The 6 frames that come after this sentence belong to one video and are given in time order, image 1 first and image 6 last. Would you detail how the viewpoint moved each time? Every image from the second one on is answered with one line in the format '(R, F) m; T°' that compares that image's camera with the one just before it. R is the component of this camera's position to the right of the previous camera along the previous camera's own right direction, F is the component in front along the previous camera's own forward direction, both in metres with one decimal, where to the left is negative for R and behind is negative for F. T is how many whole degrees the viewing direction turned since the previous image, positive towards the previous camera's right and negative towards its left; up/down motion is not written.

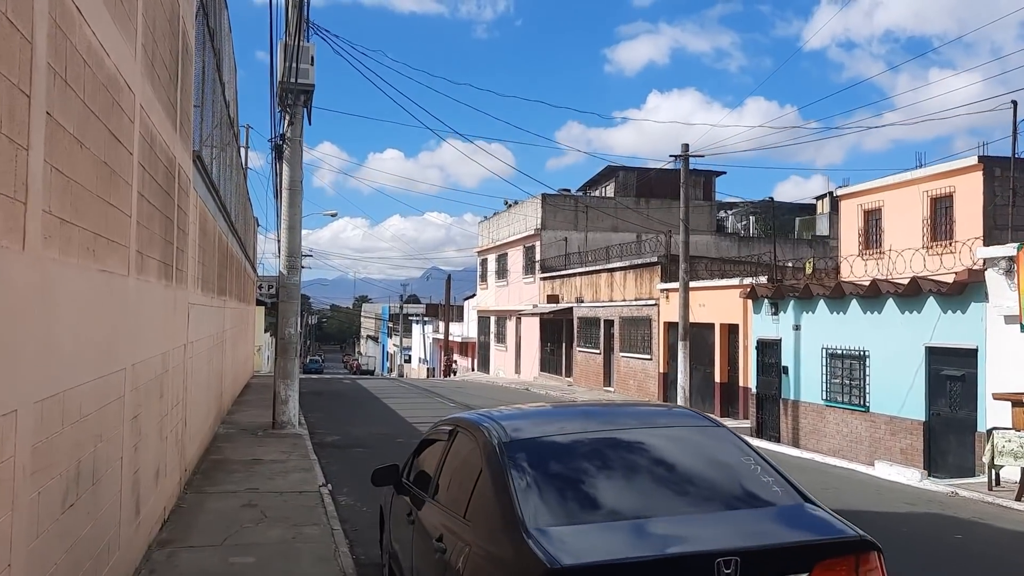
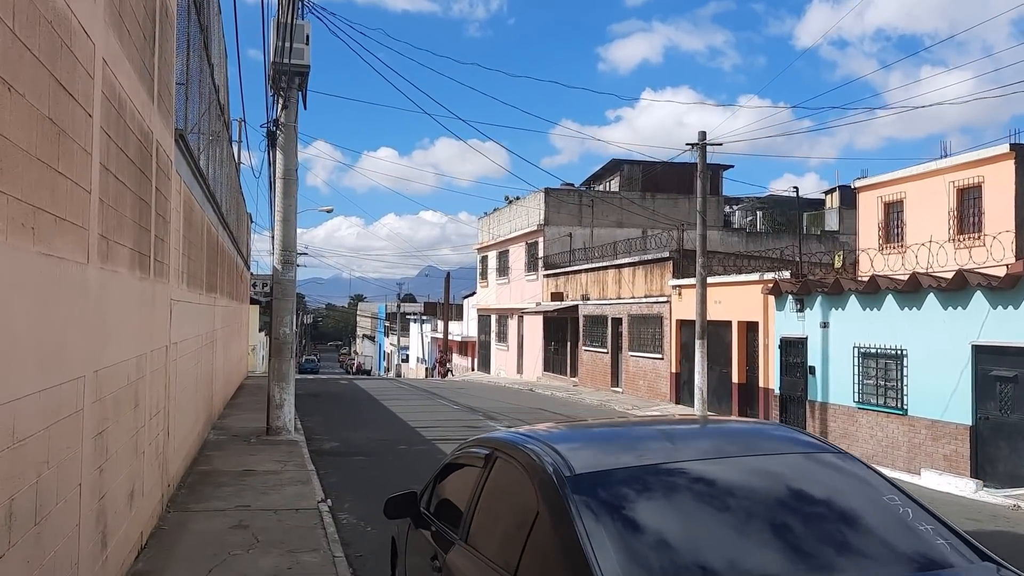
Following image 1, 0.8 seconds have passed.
(-0.2, +1.0) m; 0°
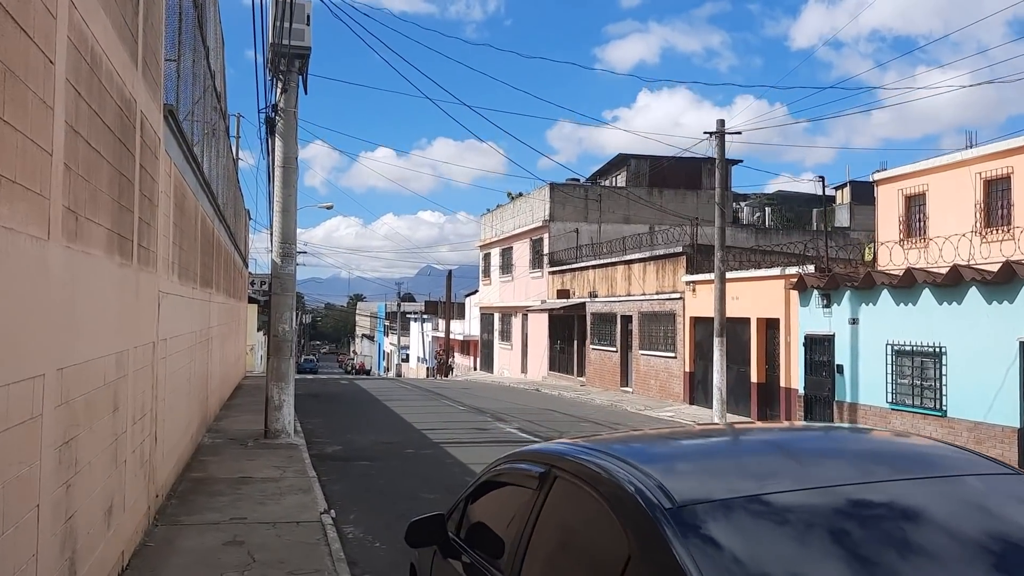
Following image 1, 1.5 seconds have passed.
(-0.2, +0.8) m; 0°
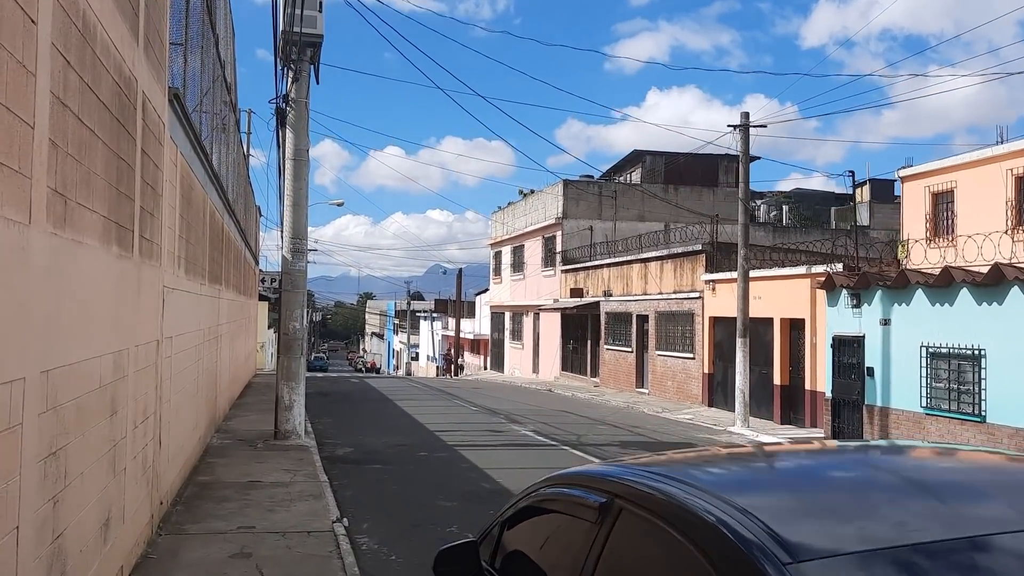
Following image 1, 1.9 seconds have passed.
(-0.1, +0.5) m; -1°
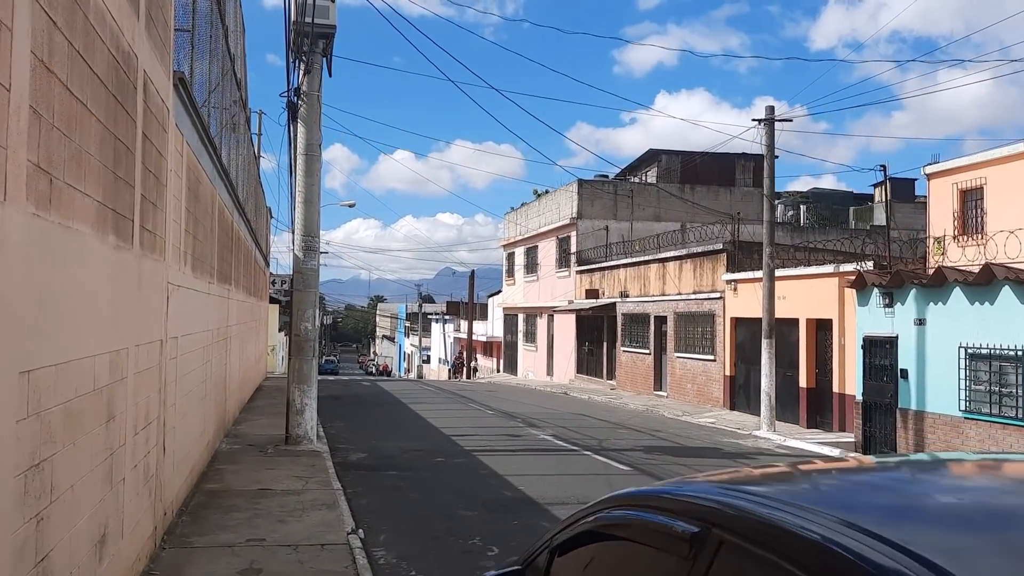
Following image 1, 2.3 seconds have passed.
(-0.1, +0.5) m; -1°
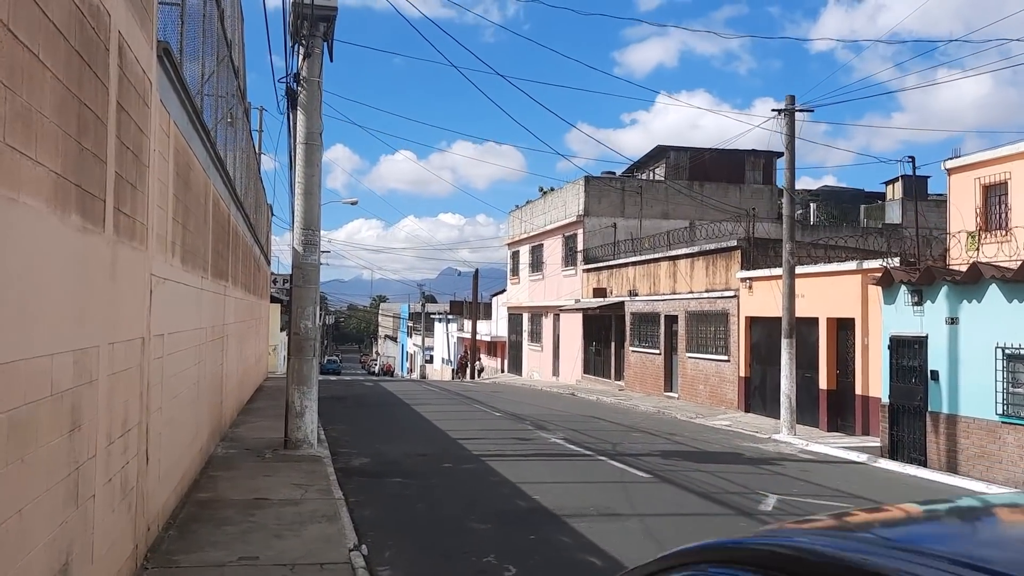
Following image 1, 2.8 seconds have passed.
(-0.1, +0.6) m; 0°
